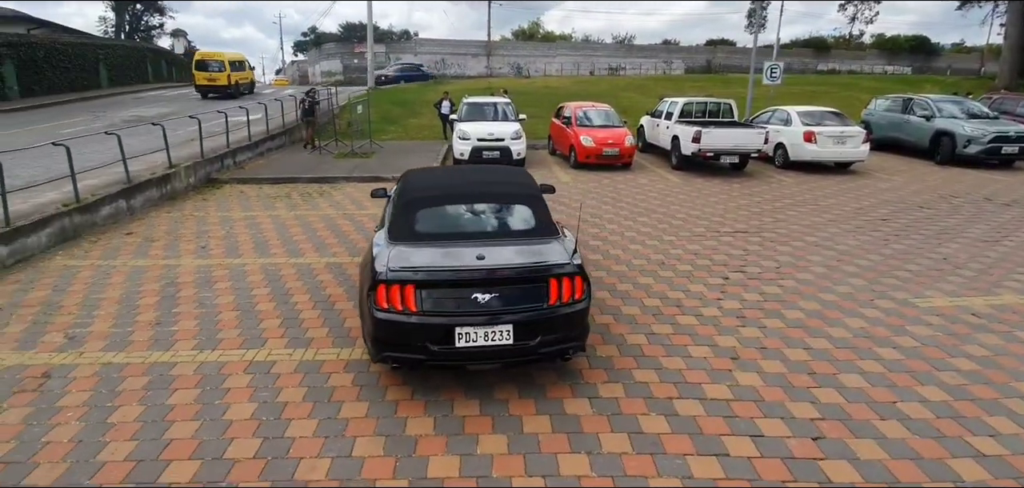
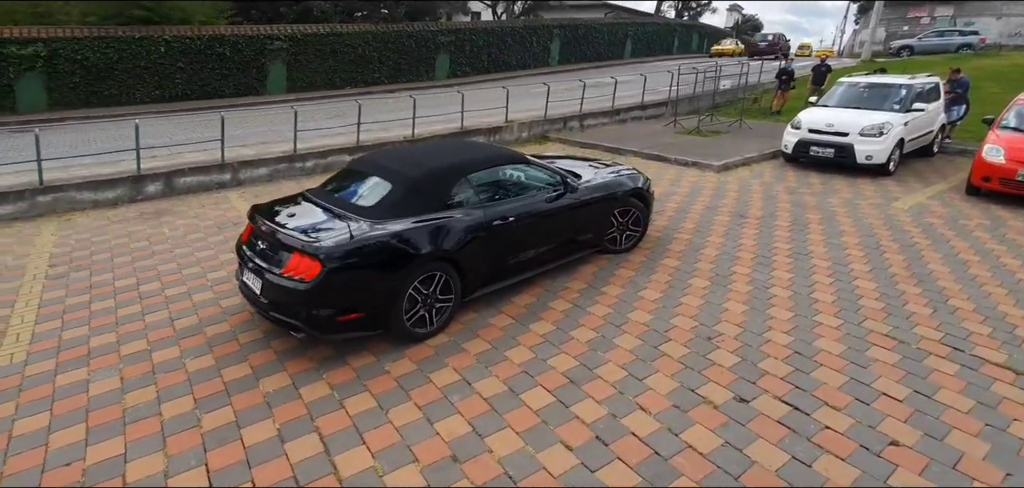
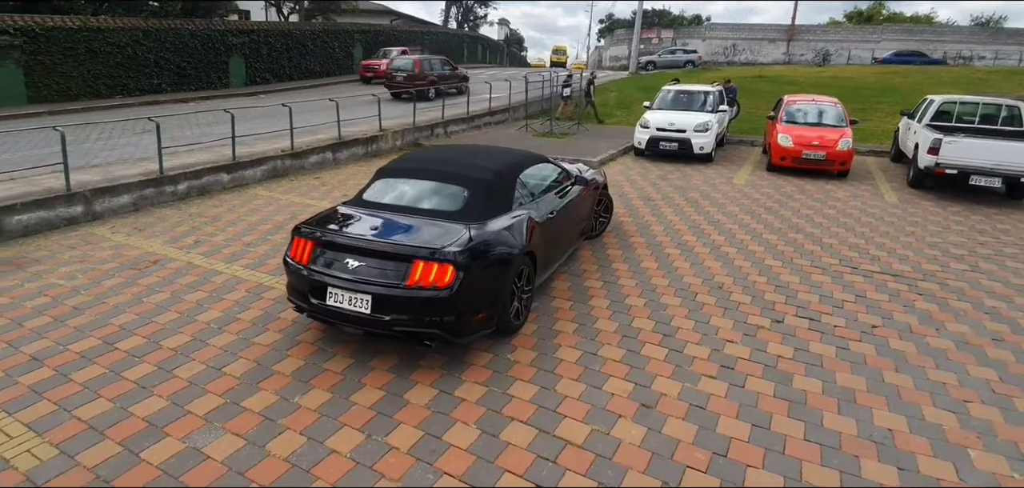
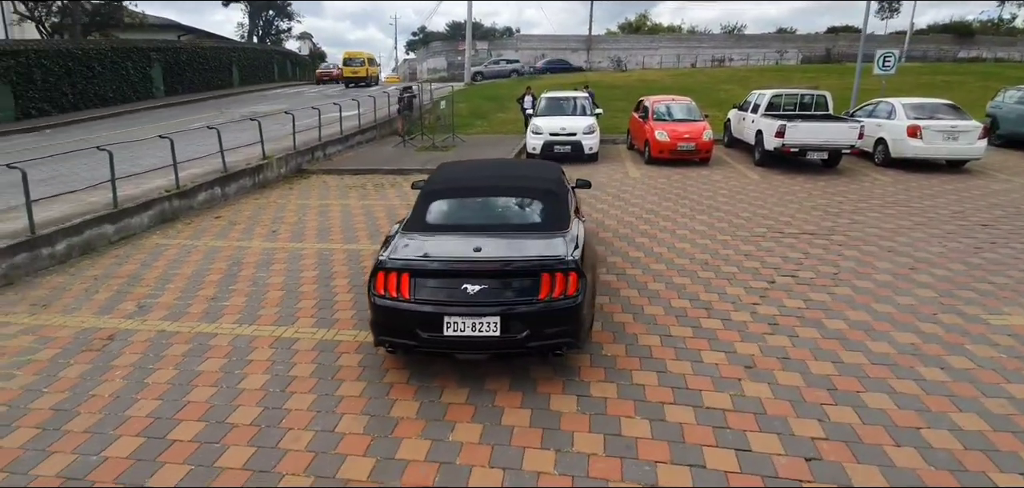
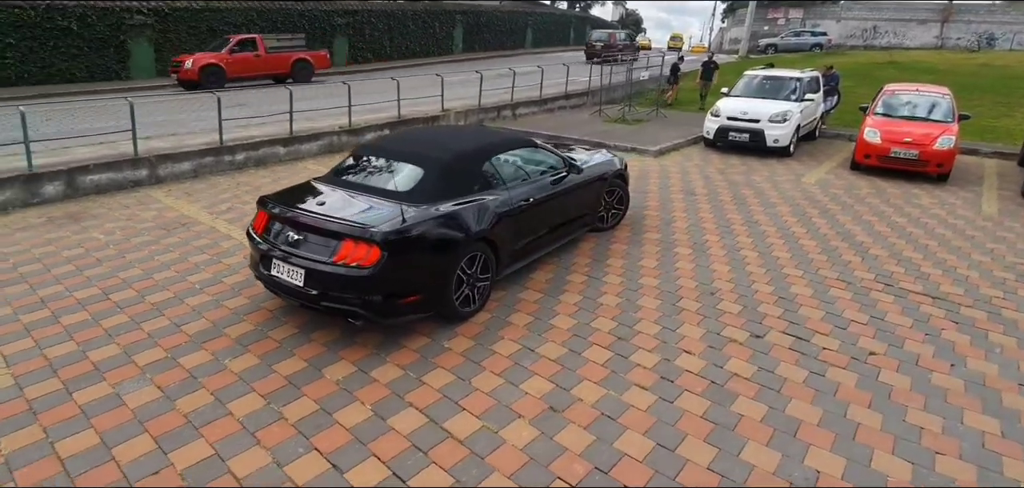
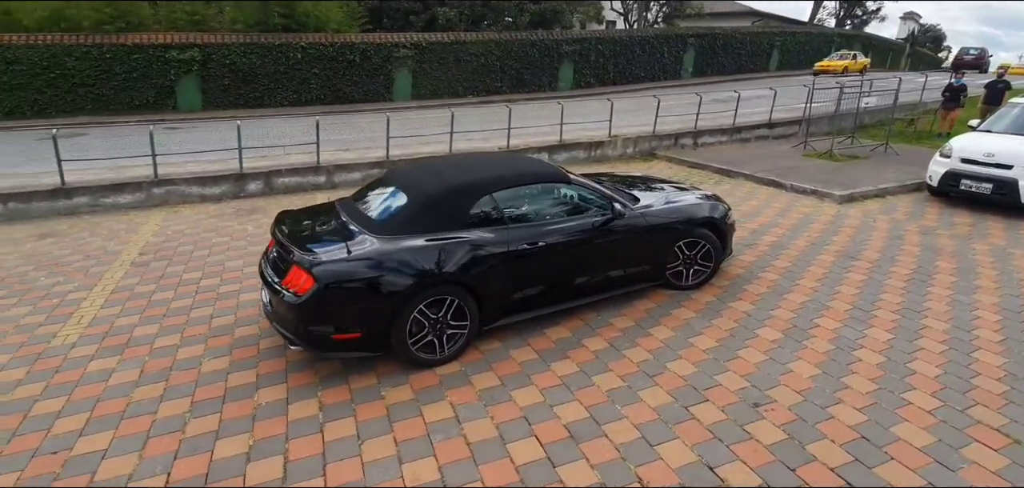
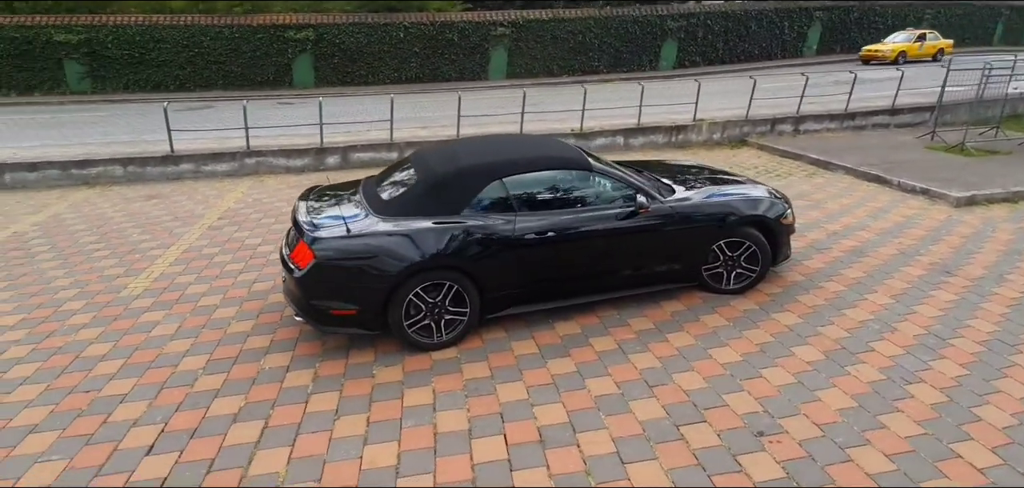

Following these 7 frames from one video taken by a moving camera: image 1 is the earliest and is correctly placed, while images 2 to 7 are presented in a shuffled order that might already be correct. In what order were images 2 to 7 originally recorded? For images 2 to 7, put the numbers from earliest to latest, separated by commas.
4, 3, 5, 2, 6, 7
